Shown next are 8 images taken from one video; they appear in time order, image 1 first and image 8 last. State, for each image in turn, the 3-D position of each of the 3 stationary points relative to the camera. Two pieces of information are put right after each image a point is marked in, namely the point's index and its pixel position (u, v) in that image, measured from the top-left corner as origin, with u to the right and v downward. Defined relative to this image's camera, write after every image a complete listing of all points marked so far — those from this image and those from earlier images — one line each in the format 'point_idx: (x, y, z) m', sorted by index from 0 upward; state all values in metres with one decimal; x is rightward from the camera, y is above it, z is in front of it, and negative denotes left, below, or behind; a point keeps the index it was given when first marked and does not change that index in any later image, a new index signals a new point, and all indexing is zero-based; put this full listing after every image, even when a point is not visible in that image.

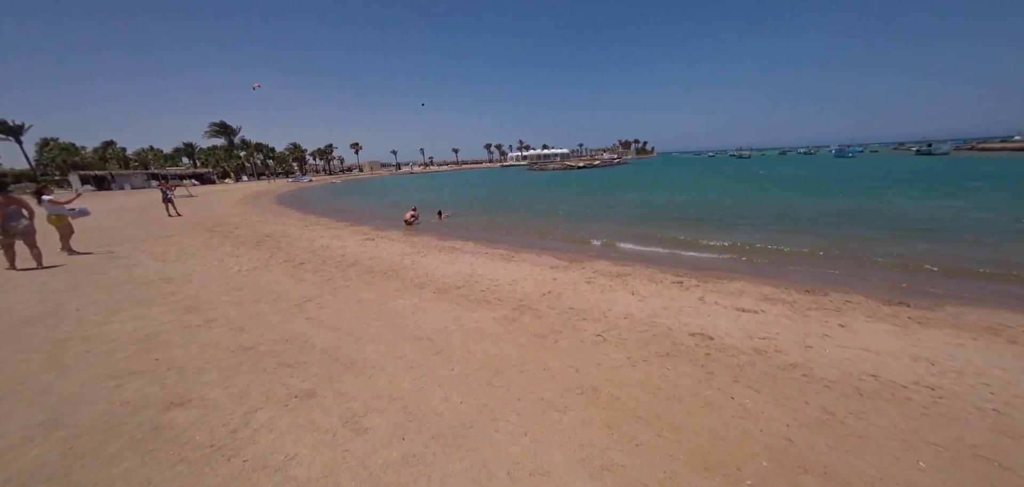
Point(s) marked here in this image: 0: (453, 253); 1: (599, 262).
0: (-2.1, -0.4, +13.9) m
1: (+2.8, -0.7, +12.0) m
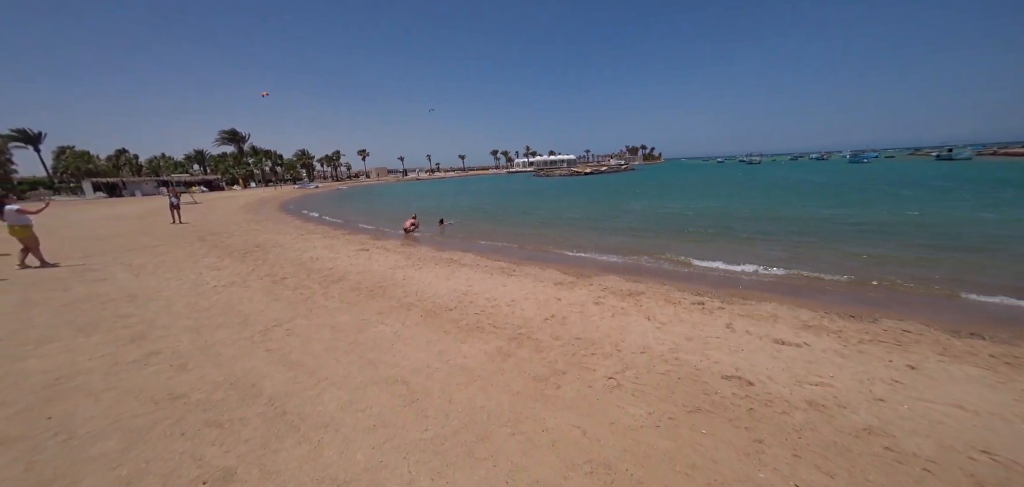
0: (-2.1, -0.8, +13.0) m
1: (+2.8, -1.1, +10.9) m
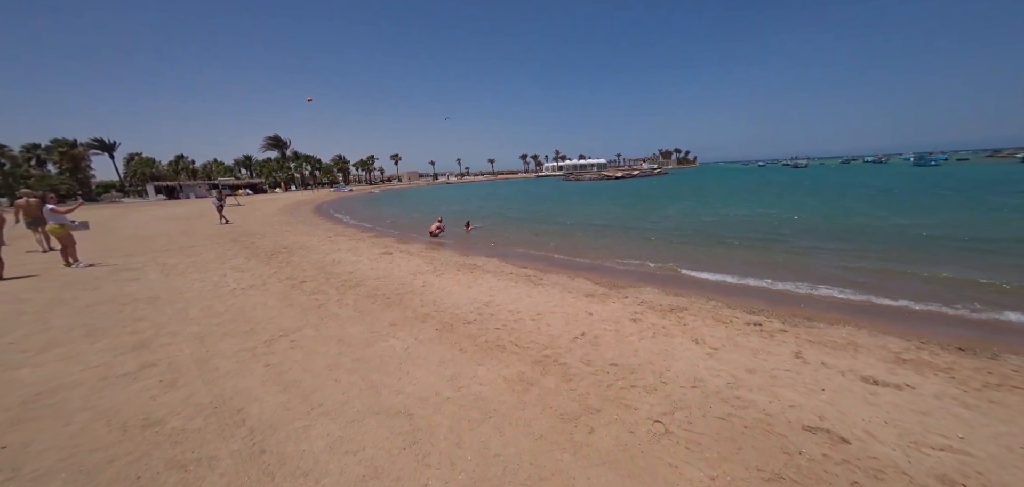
0: (-1.2, -0.9, +12.3) m
1: (+3.6, -1.3, +9.9) m
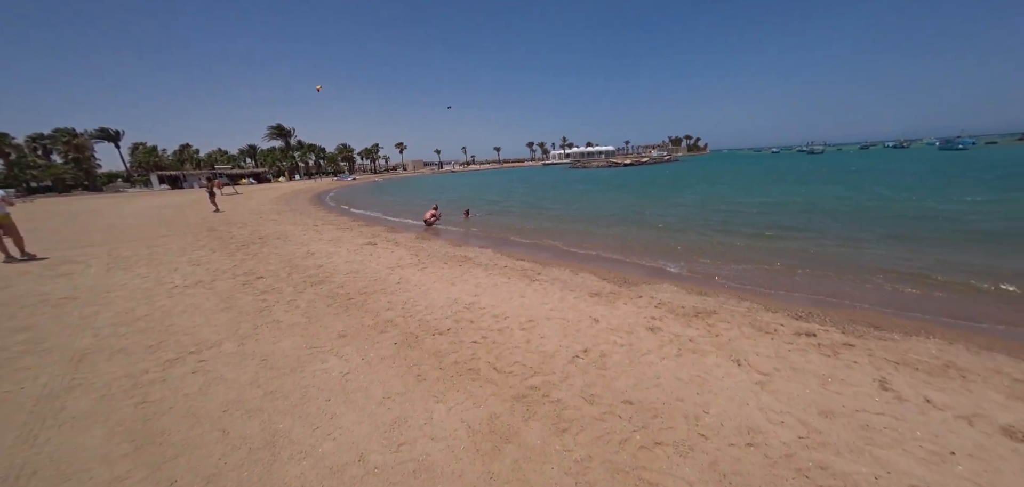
0: (-1.3, -0.6, +10.8) m
1: (+3.4, -1.0, +8.3) m
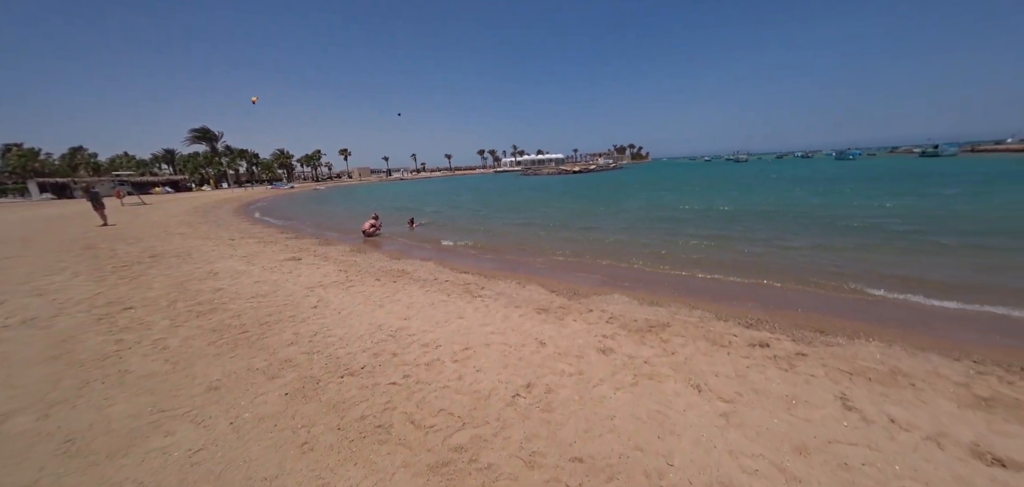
0: (-2.8, -1.0, +9.6) m
1: (+2.1, -1.2, +7.8) m
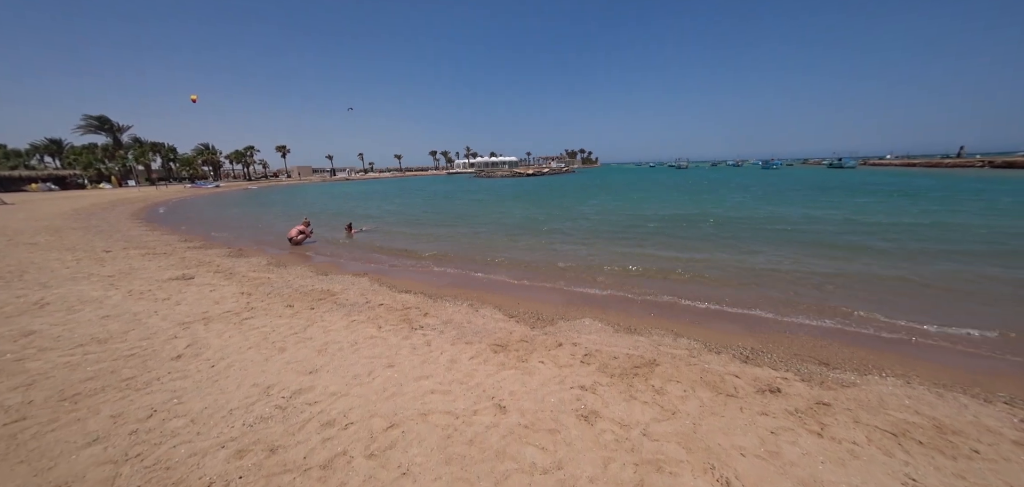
0: (-3.9, -1.3, +7.7) m
1: (+1.3, -1.5, +6.4) m
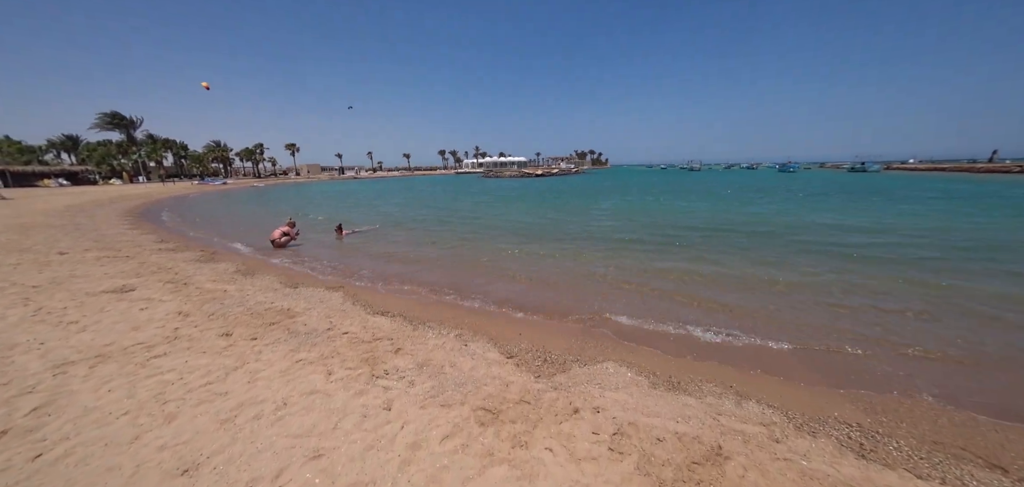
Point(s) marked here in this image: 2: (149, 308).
0: (-3.9, -1.5, +6.0) m
1: (+1.2, -1.7, +4.6) m
2: (-6.7, -1.2, +6.9) m
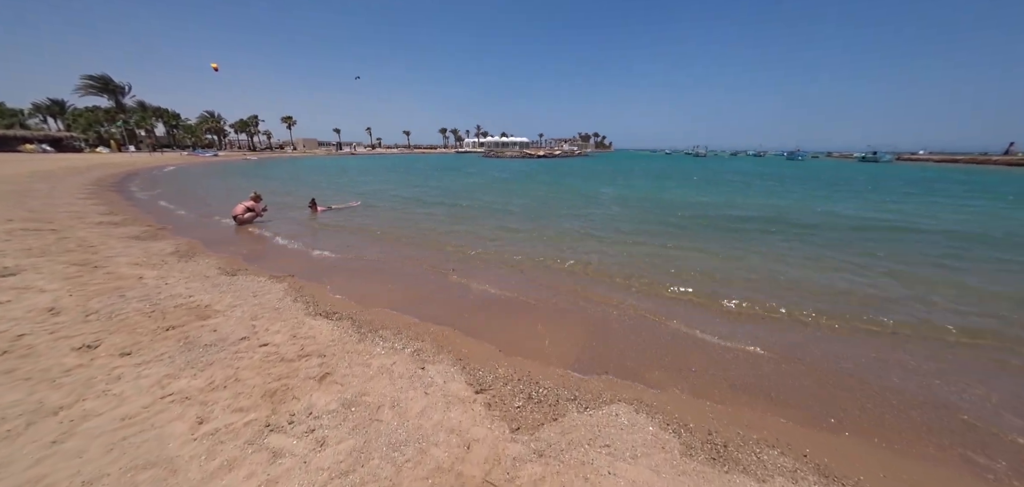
0: (-4.2, -1.2, +4.3) m
1: (+0.9, -1.7, +3.0) m
2: (-7.0, -0.8, +5.2) m
